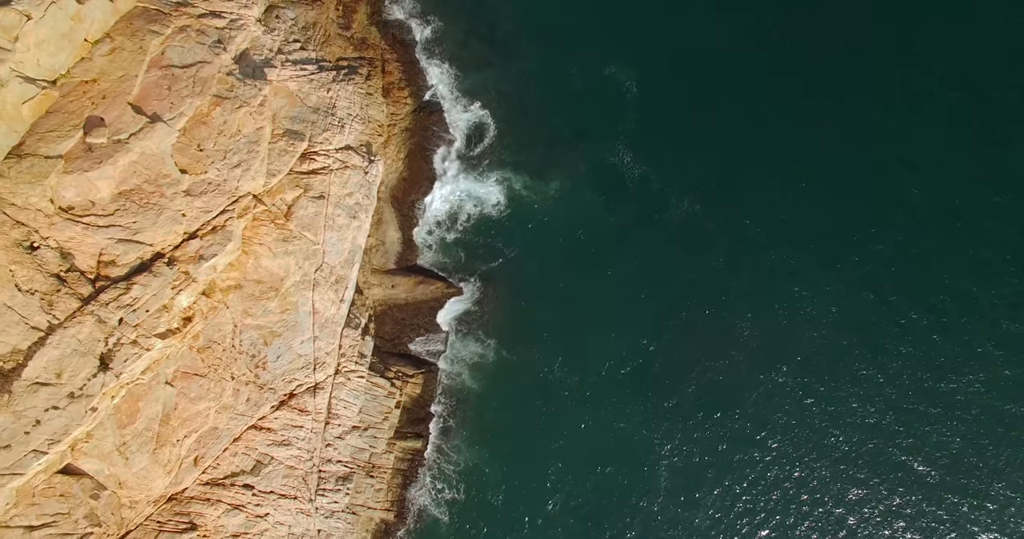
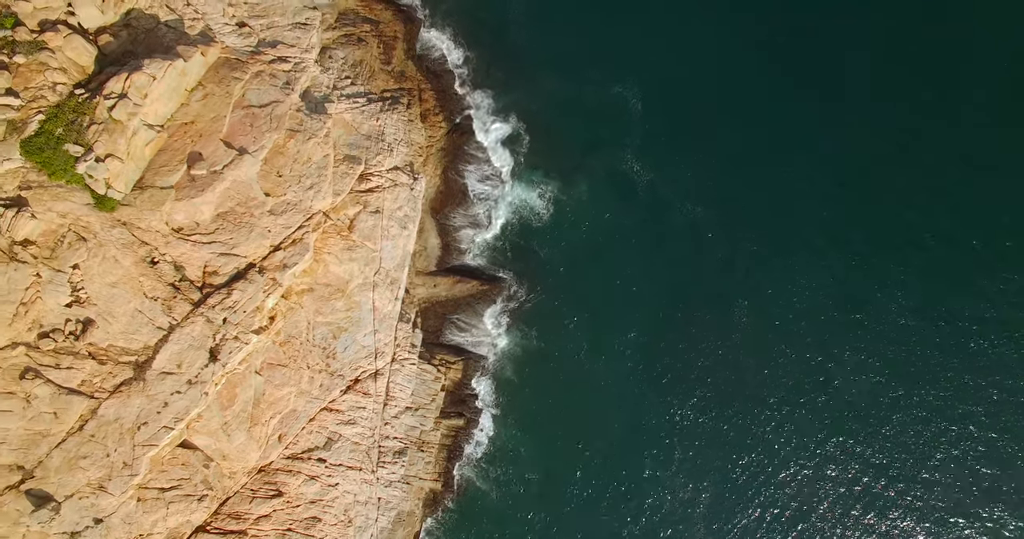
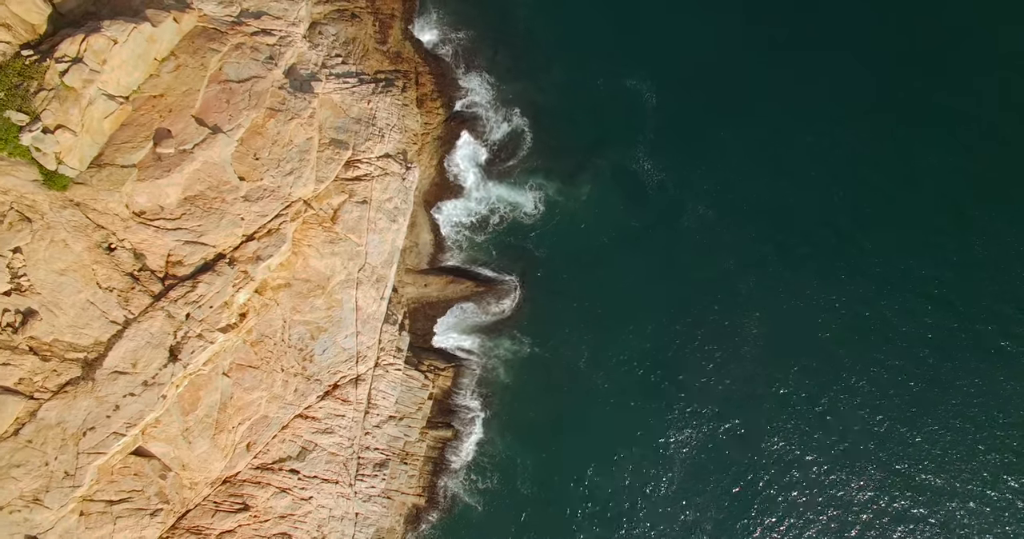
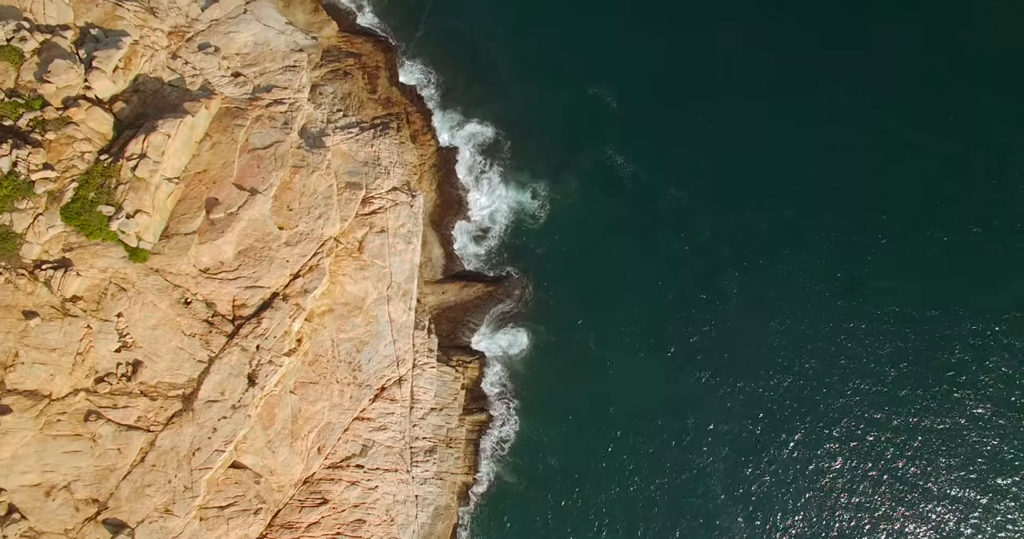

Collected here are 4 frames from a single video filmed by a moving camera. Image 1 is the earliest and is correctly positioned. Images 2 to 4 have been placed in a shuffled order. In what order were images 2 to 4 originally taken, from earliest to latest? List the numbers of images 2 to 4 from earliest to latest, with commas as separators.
3, 2, 4
